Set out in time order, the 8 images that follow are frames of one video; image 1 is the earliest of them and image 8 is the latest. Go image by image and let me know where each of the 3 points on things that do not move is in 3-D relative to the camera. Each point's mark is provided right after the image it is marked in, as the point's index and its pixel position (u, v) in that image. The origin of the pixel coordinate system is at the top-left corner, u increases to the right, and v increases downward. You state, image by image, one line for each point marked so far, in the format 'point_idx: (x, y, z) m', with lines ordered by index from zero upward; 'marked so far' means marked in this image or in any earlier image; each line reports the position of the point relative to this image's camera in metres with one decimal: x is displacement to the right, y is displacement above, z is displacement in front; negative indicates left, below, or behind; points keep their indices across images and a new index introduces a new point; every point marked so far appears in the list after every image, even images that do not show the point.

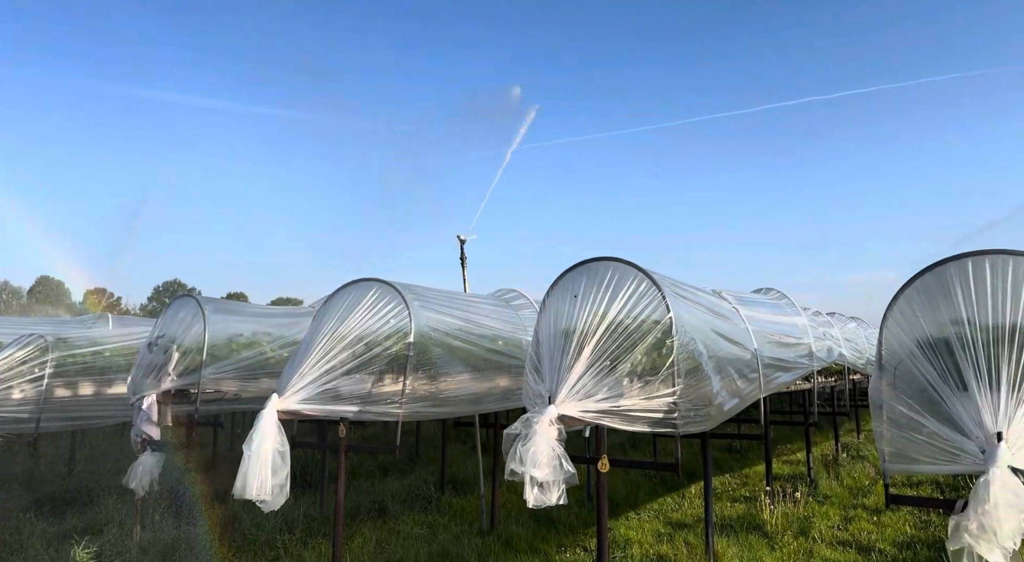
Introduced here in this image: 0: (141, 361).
0: (-3.7, -0.6, +7.5) m
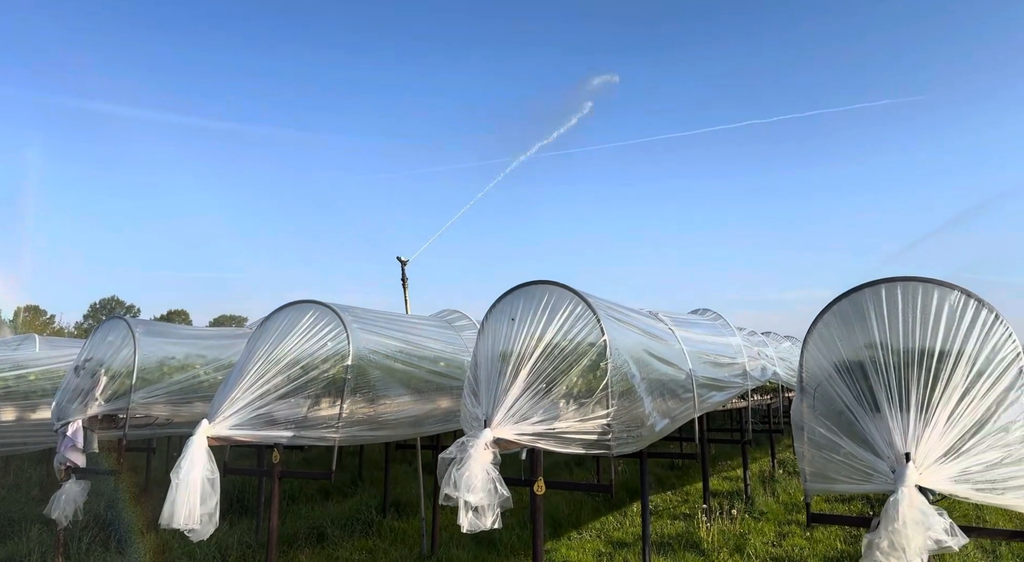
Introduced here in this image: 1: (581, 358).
0: (-4.3, -0.8, +7.2) m
1: (+0.5, -0.5, +5.8) m
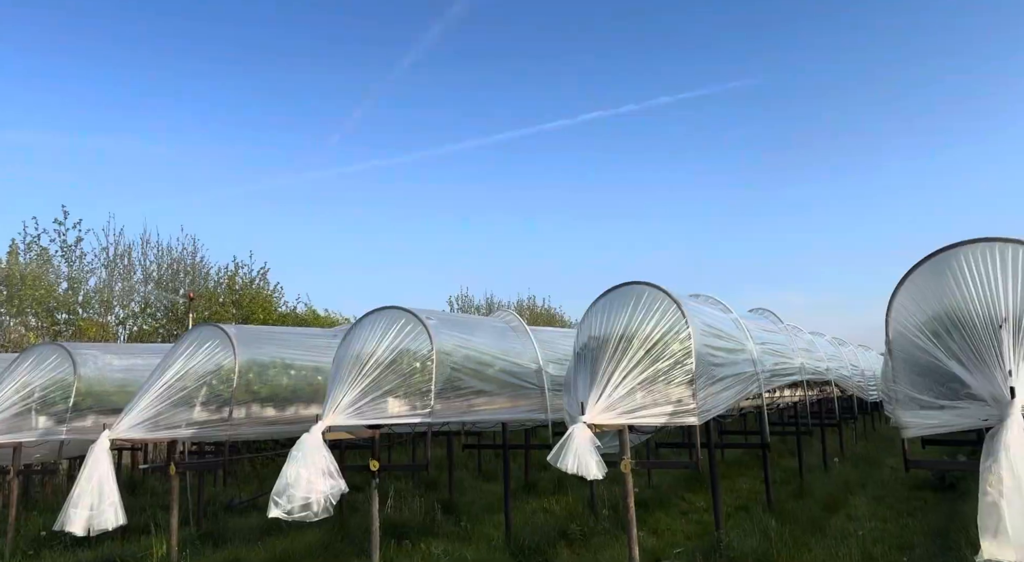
0: (-3.5, -1.0, +7.8) m
1: (+1.2, -0.5, +6.2) m
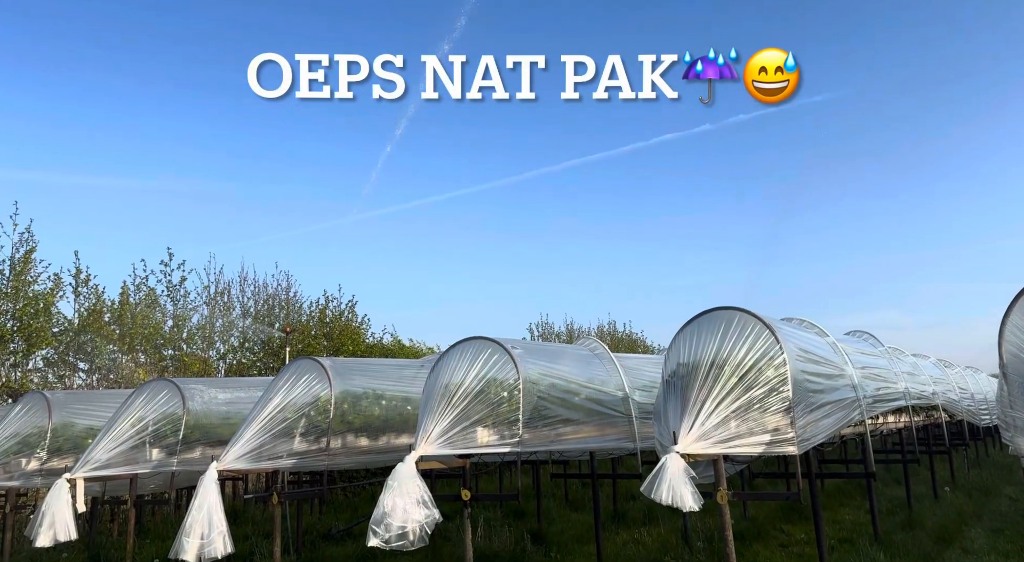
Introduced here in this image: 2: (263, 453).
0: (-2.6, -1.4, +8.1) m
1: (+1.9, -0.7, +6.0) m
2: (-2.5, -1.7, +7.9) m
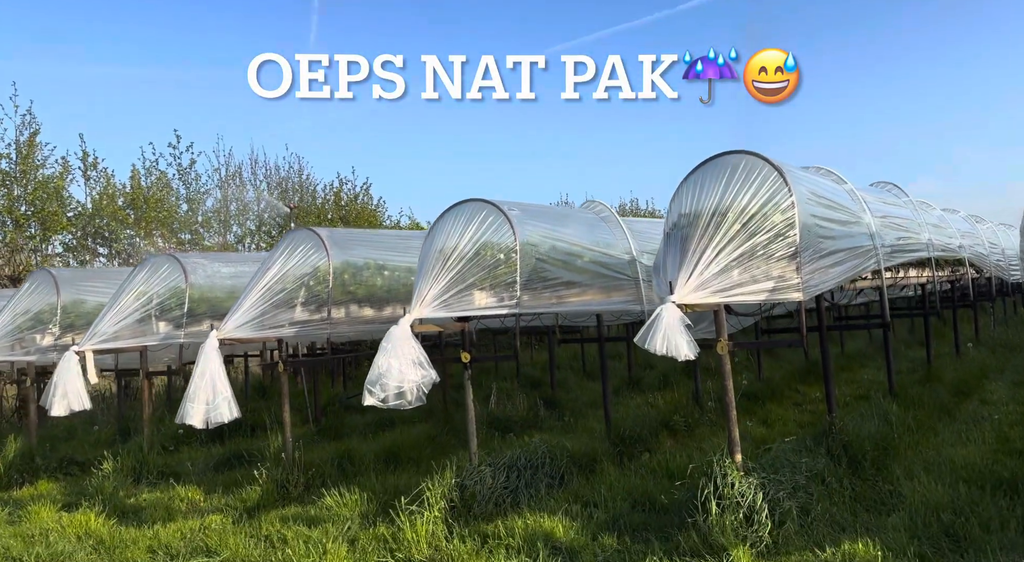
0: (-2.6, 0.0, +8.0) m
1: (+1.8, +0.5, +5.7) m
2: (-2.5, -0.4, +7.9) m
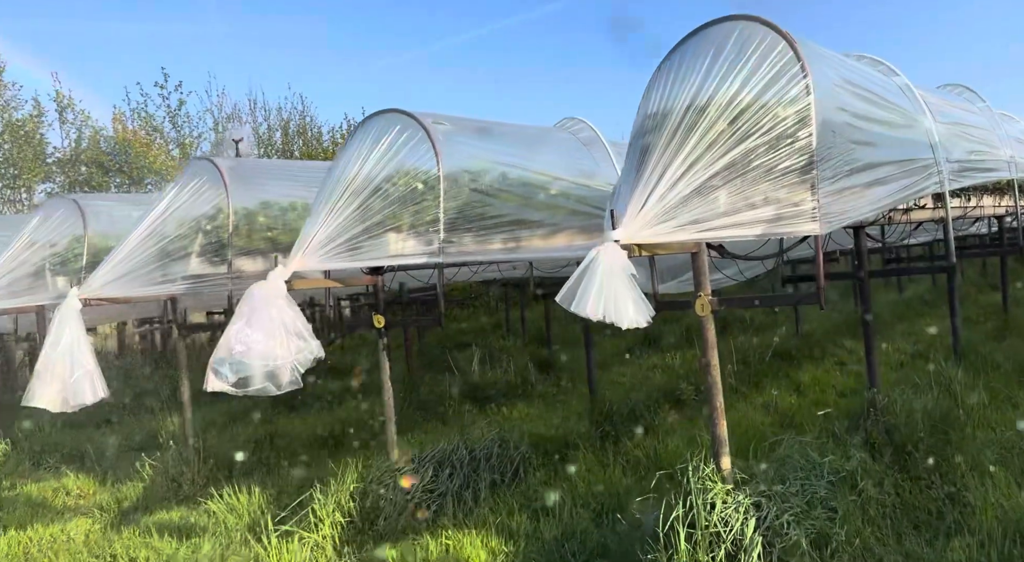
0: (-3.0, +0.4, +6.4) m
1: (+1.2, +0.8, +3.8) m
2: (-3.0, 0.0, +6.3) m
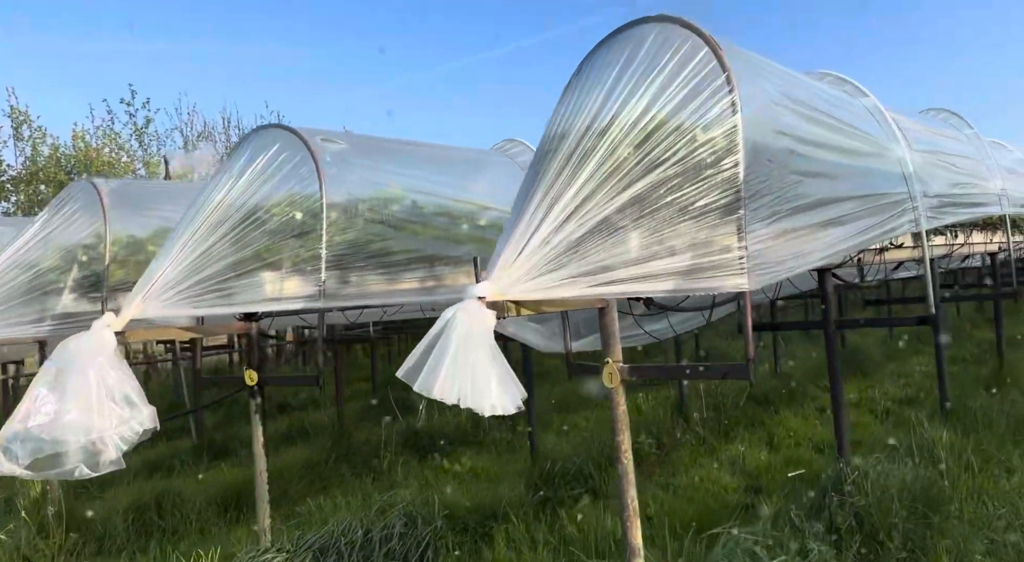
0: (-3.6, +0.2, +5.6) m
1: (+0.6, +0.6, +3.0) m
2: (-3.5, -0.2, +5.5) m
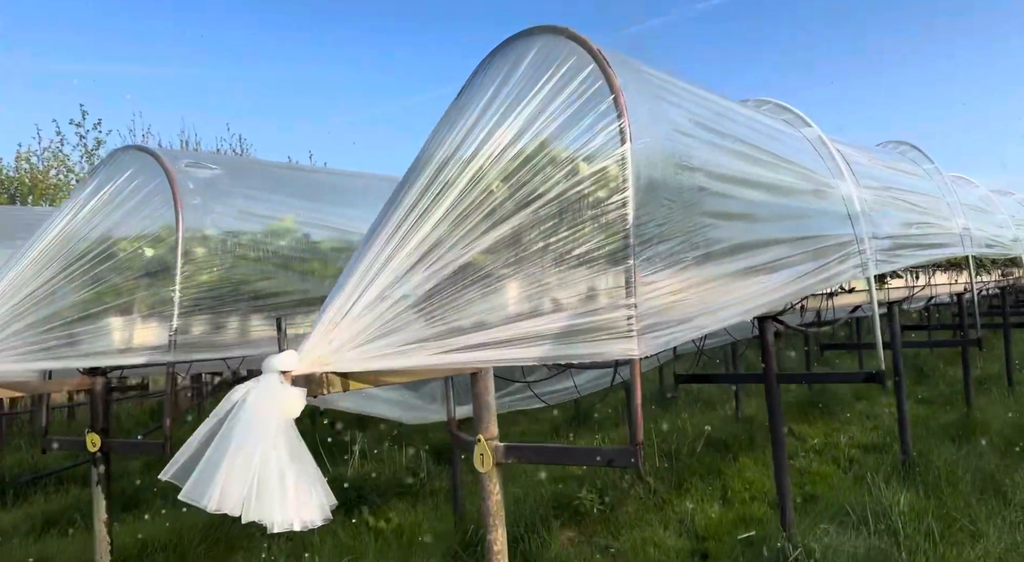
0: (-4.2, -0.1, +5.0) m
1: (+0.1, +0.4, +2.4) m
2: (-4.1, -0.5, +4.8) m
